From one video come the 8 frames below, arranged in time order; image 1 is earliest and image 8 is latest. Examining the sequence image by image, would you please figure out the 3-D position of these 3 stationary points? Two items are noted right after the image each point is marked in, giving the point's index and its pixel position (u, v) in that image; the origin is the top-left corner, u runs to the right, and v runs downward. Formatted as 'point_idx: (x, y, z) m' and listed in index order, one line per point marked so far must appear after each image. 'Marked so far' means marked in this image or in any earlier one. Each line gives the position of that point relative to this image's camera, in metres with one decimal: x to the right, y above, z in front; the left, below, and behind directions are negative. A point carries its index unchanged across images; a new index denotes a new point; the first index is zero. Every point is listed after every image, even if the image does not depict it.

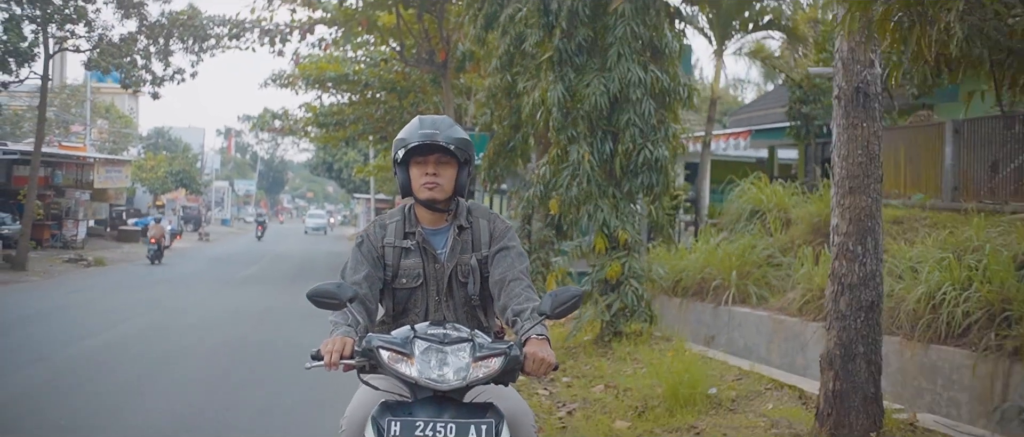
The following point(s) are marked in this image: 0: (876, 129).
0: (+1.1, +0.3, +4.4) m
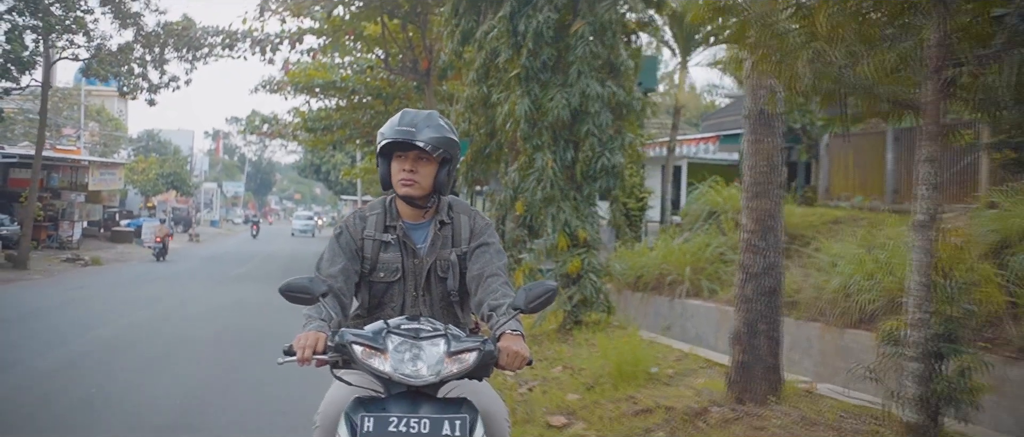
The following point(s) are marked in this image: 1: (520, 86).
0: (+1.0, +0.3, +5.3) m
1: (+0.1, +0.8, +8.7) m
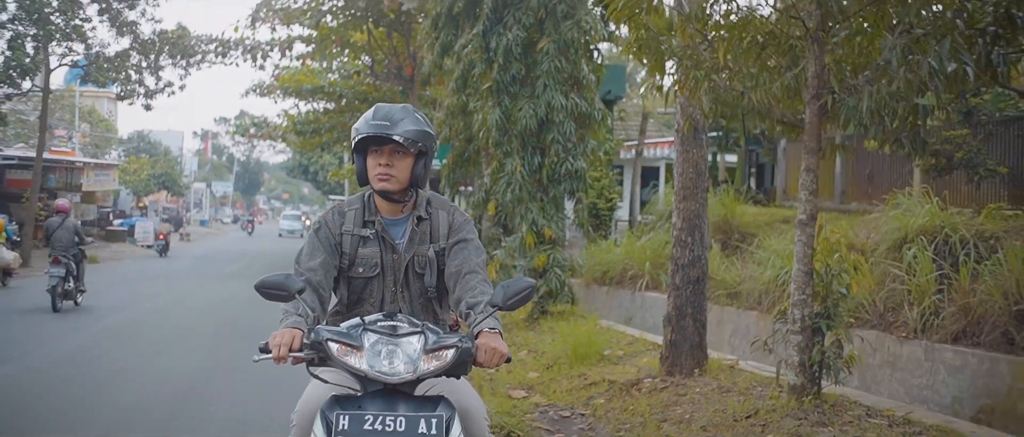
0: (+0.8, +0.3, +6.2) m
1: (-0.1, +0.8, +9.6) m
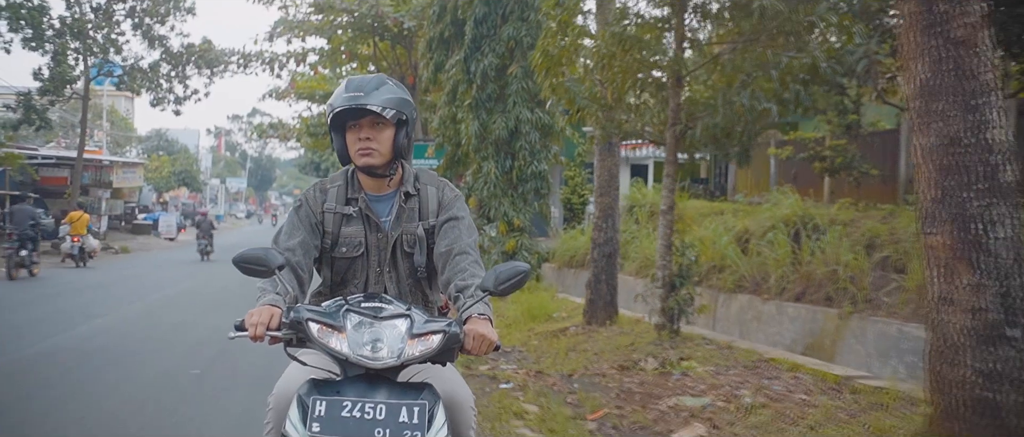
0: (+0.6, +0.3, +8.3) m
1: (-0.3, +0.9, +11.8) m
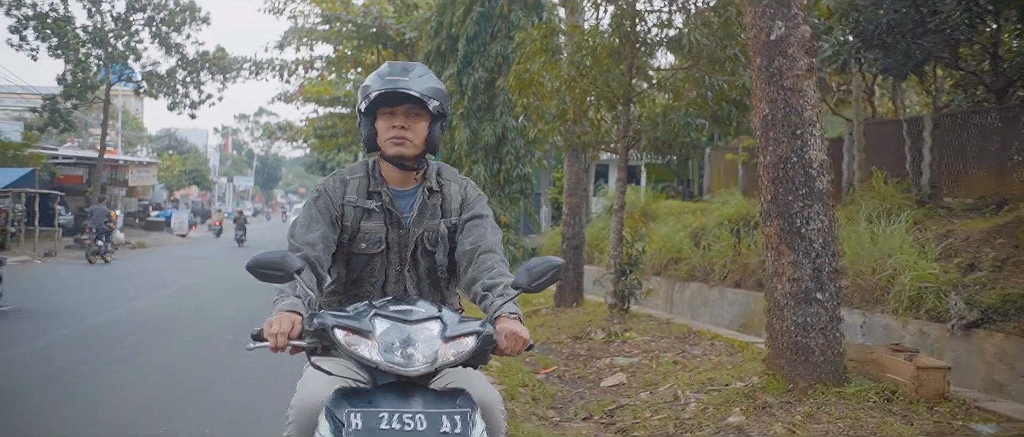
0: (+0.5, +0.4, +9.7) m
1: (-0.5, +0.9, +13.2) m
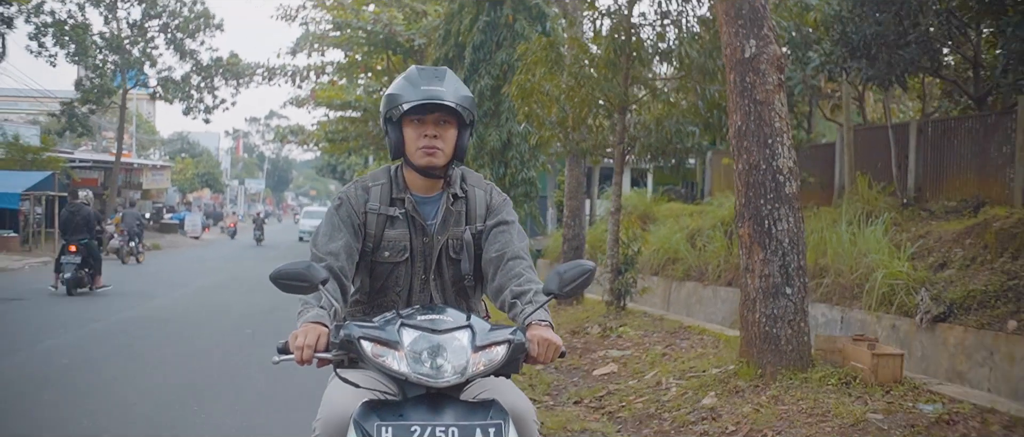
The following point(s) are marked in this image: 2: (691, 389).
0: (+0.5, +0.3, +10.2) m
1: (-0.4, +0.9, +13.6) m
2: (+0.7, -0.6, +5.3) m
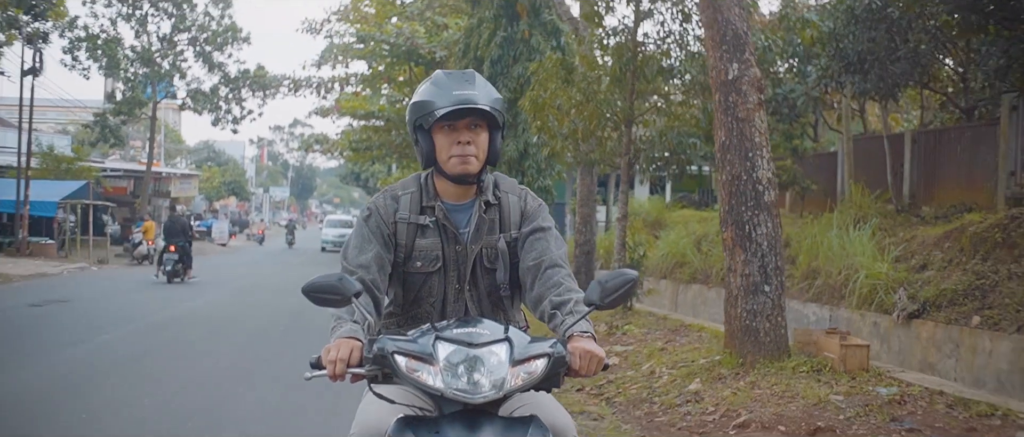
0: (+0.6, +0.3, +10.8) m
1: (-0.2, +0.8, +14.3) m
2: (+0.7, -0.7, +5.9) m
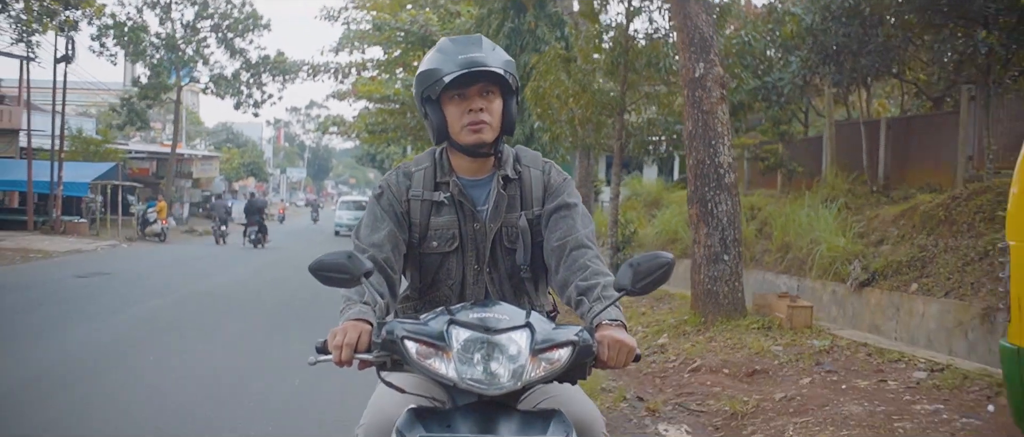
0: (+0.6, +0.5, +11.7) m
1: (-0.2, +1.0, +15.2) m
2: (+0.7, -0.6, +6.8) m
